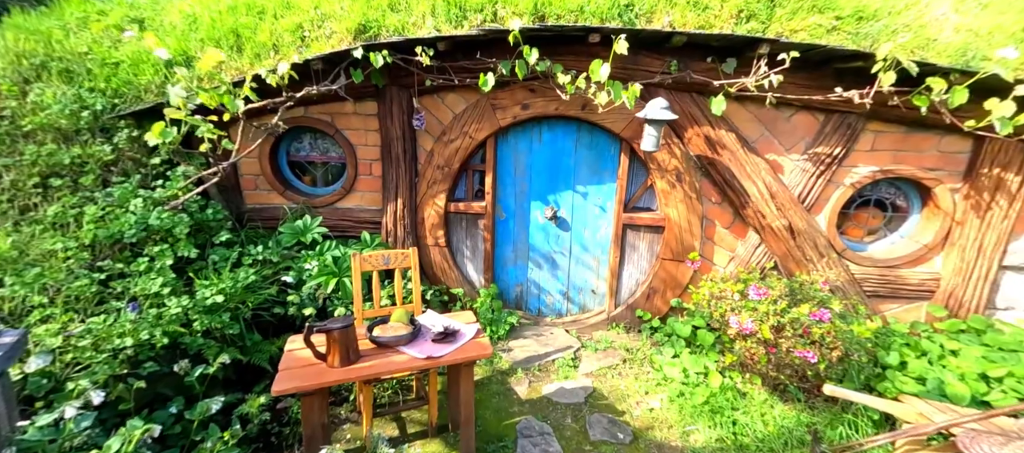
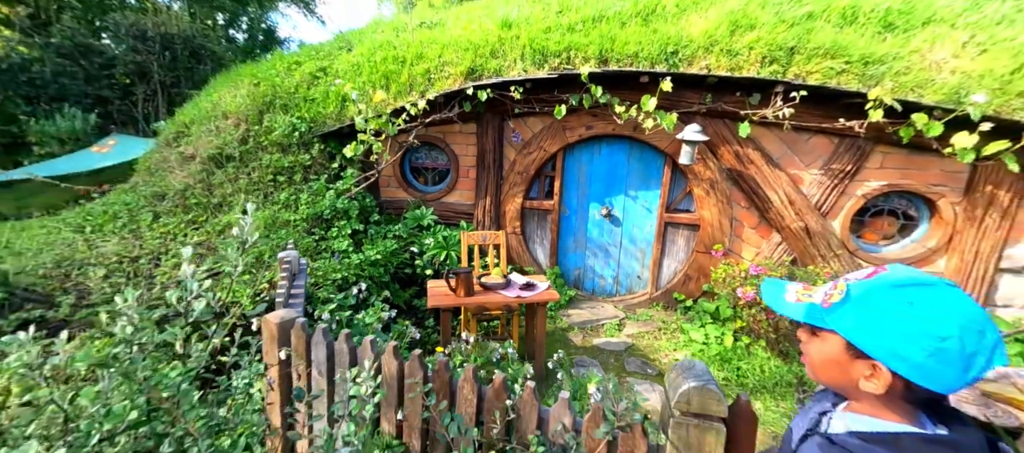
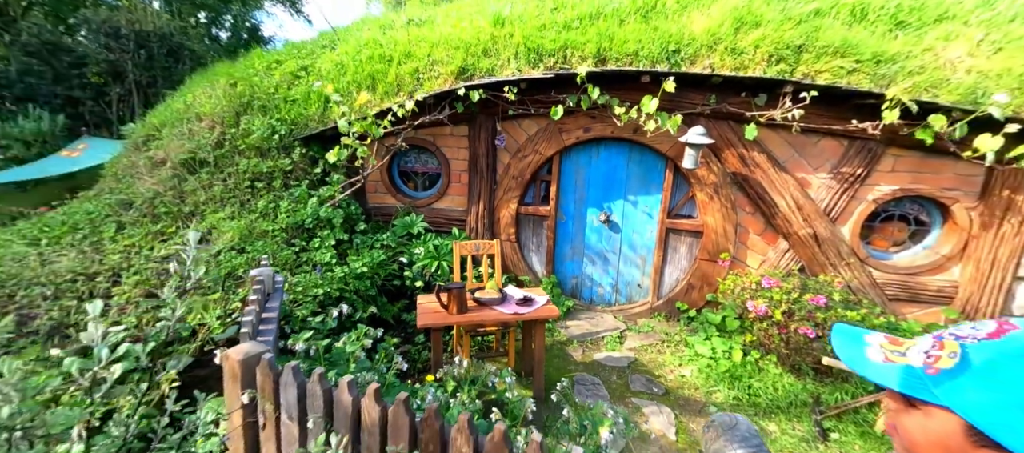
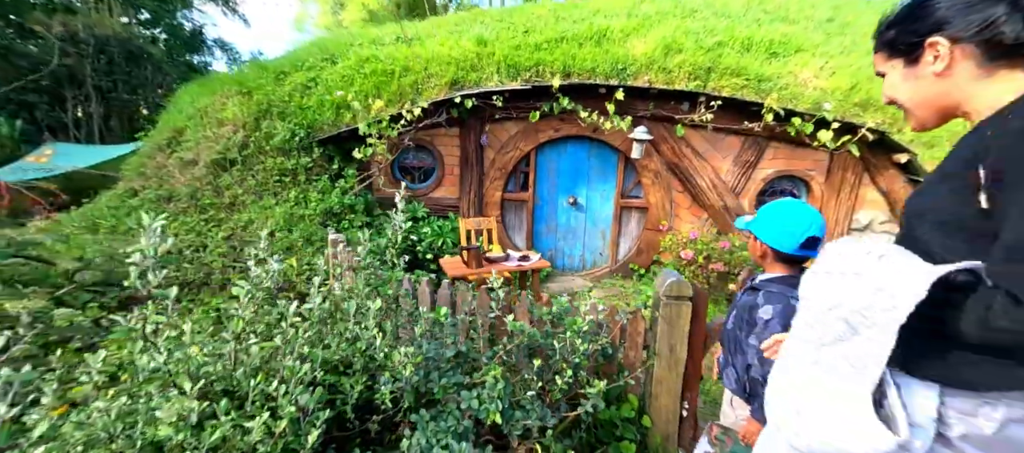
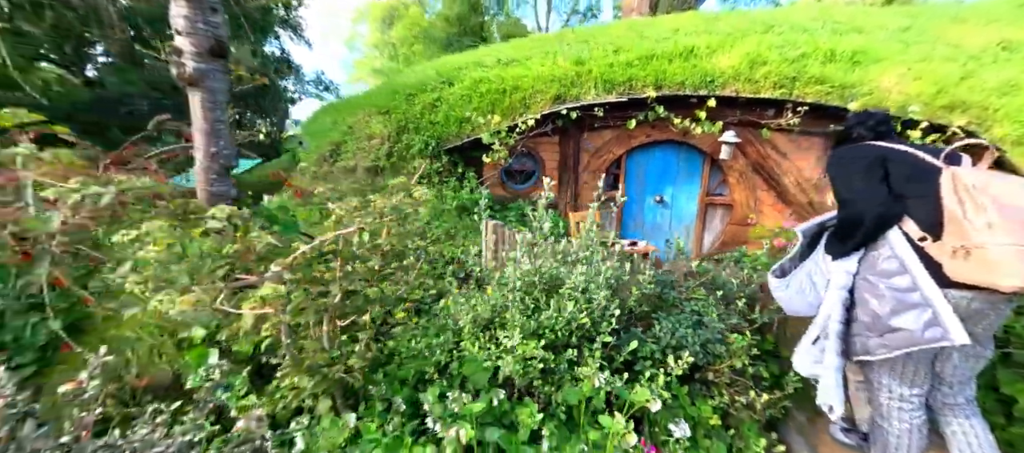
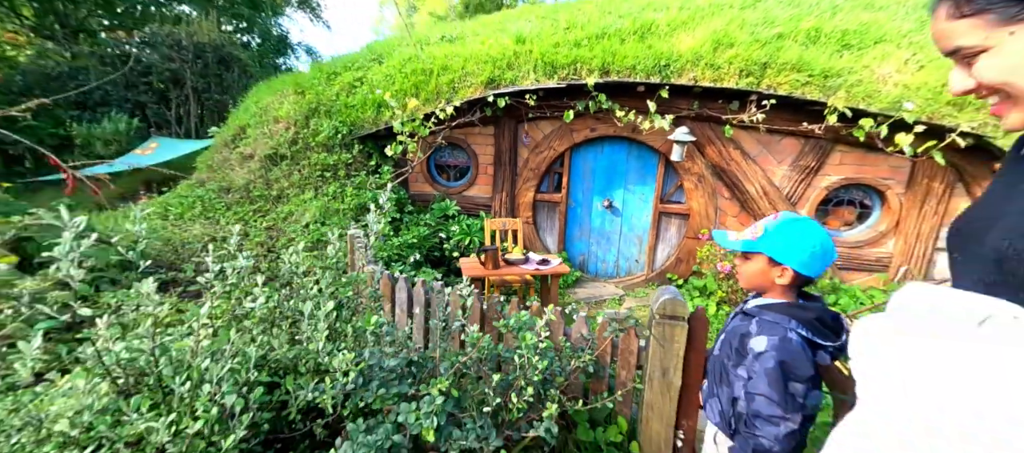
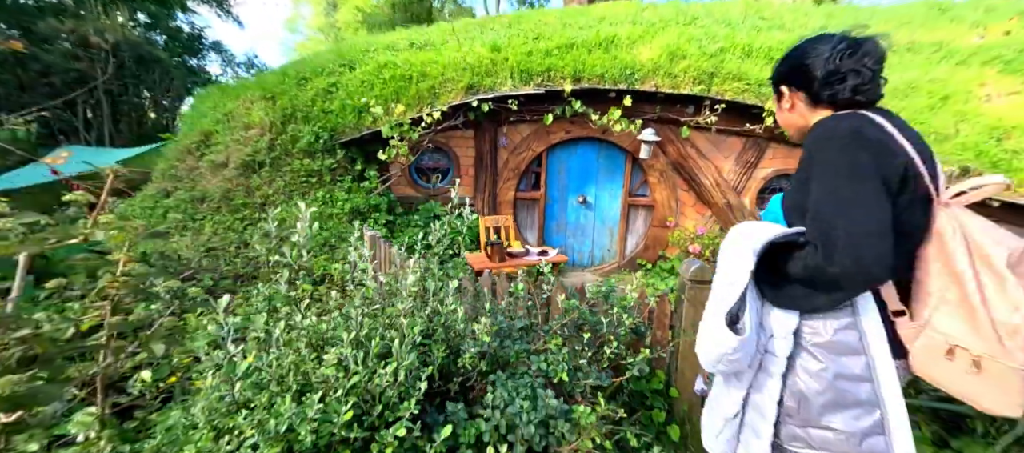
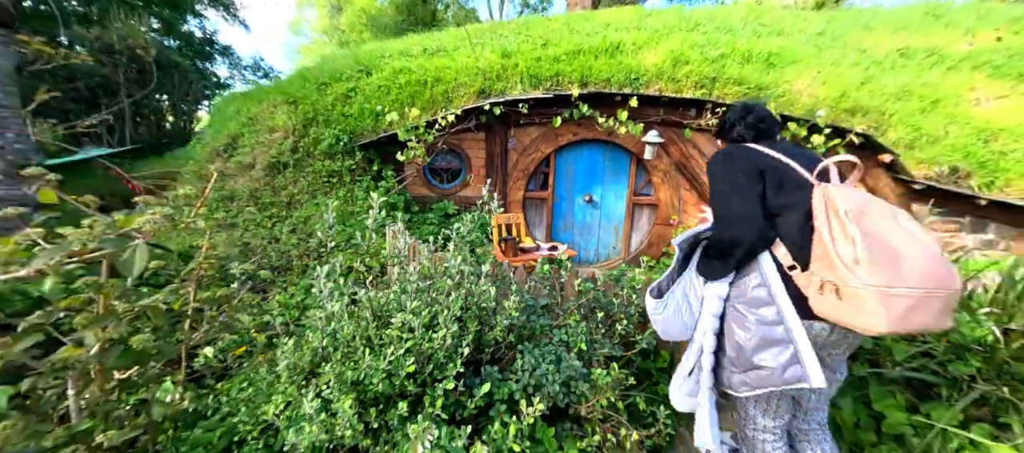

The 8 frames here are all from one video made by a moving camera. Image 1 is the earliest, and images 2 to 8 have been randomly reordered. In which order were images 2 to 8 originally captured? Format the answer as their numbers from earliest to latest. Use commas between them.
3, 2, 6, 4, 7, 8, 5
